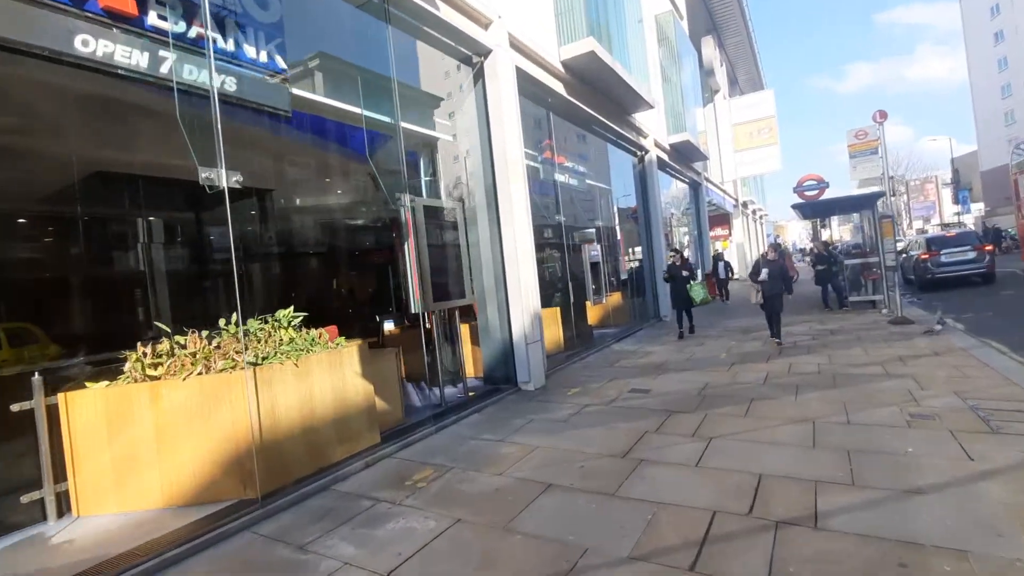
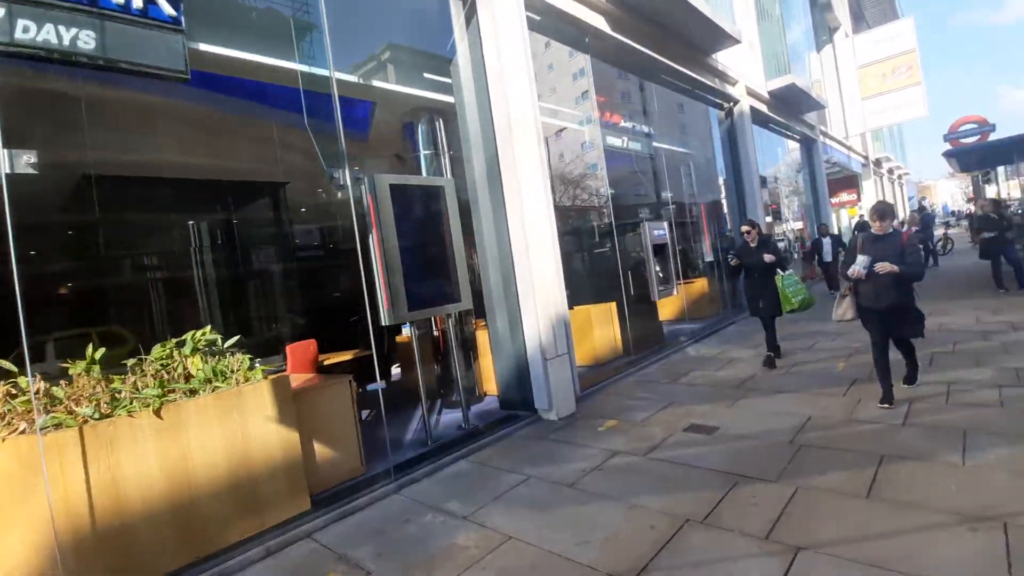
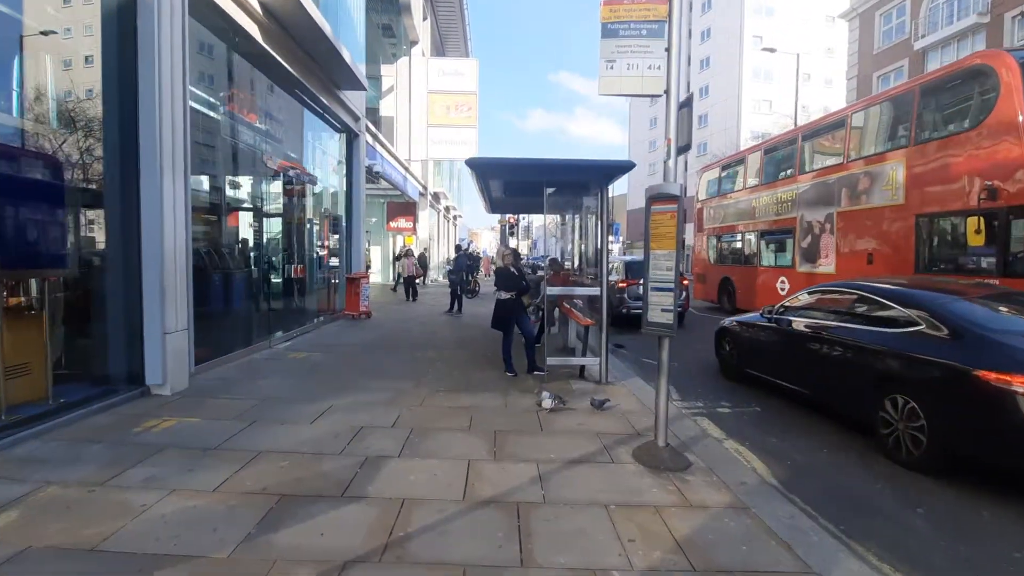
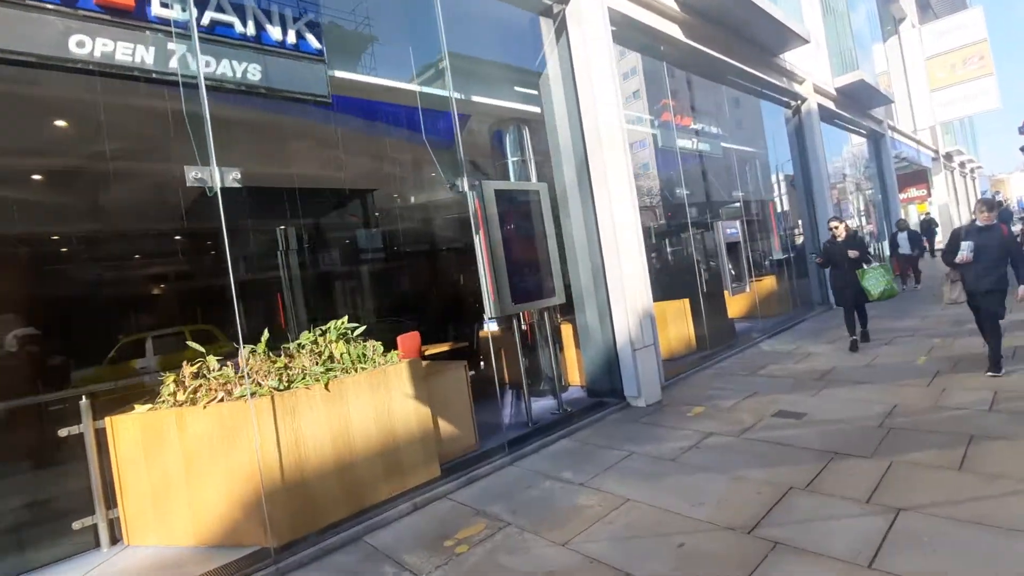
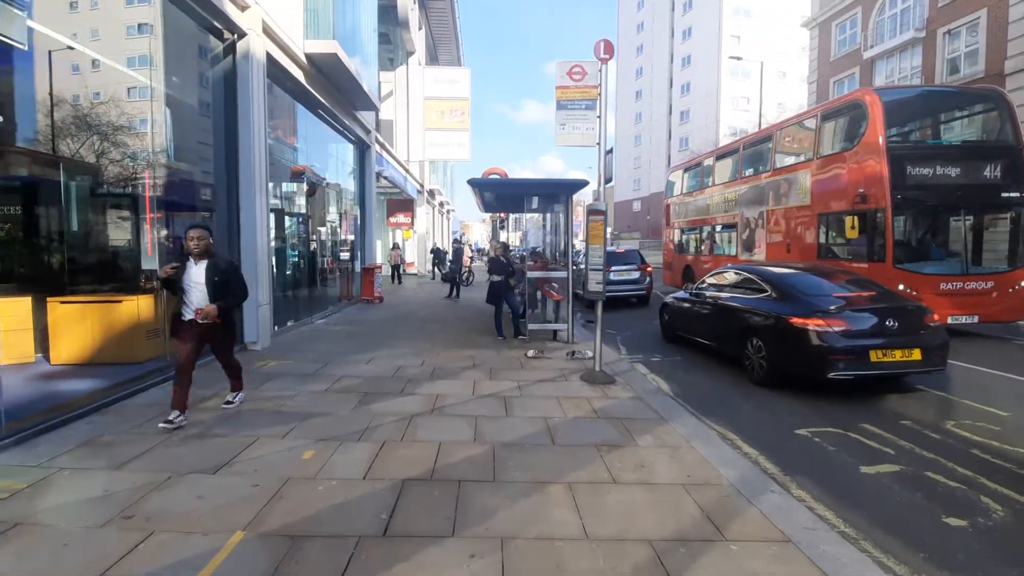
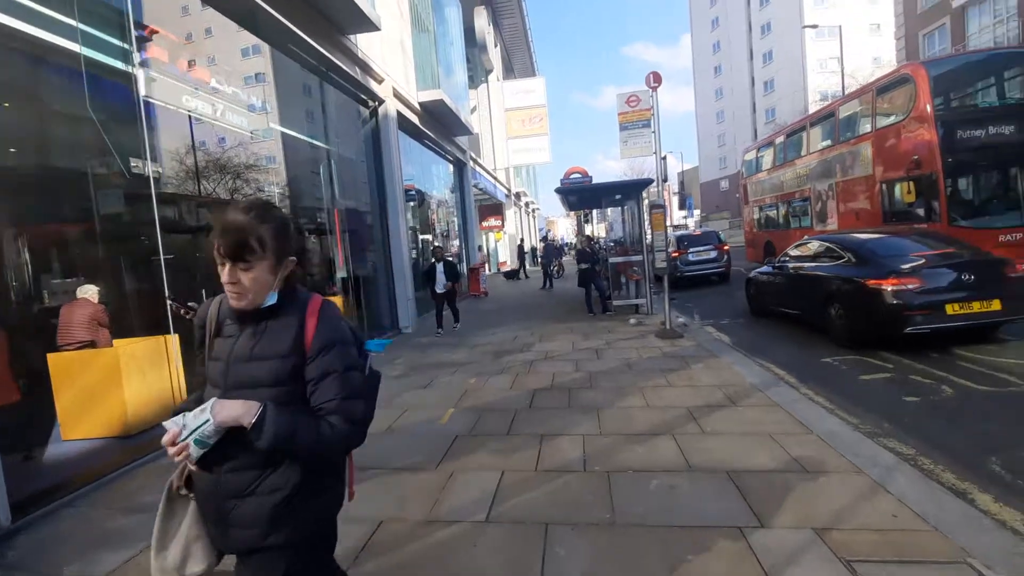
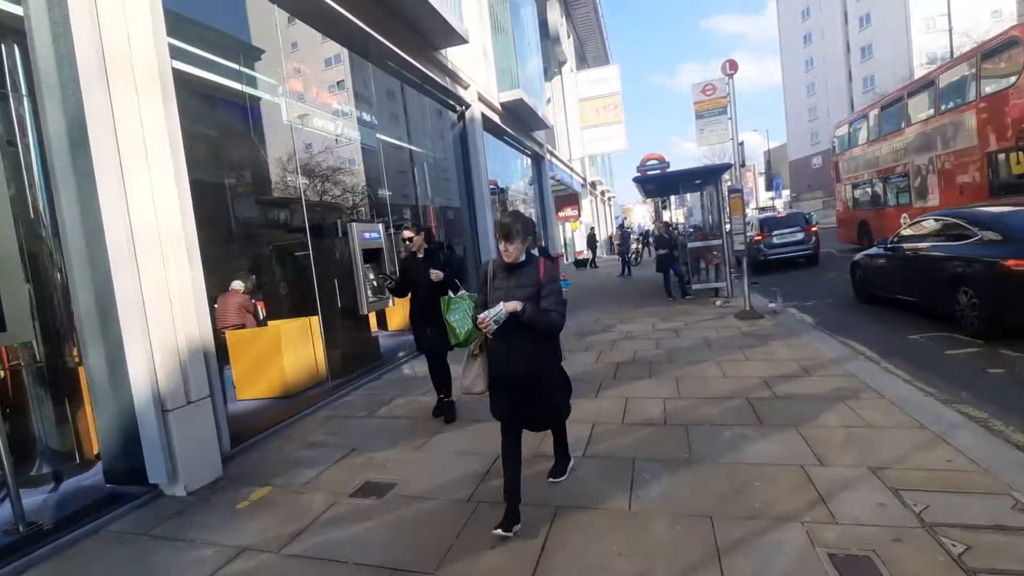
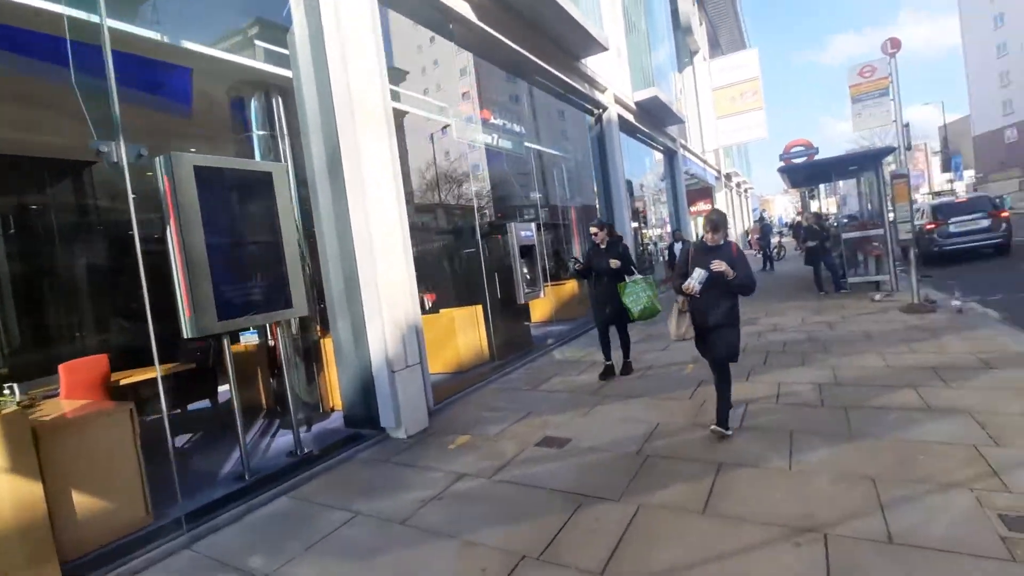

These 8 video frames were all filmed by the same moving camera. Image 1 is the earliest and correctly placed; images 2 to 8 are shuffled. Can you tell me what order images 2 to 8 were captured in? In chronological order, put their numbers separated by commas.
4, 2, 8, 7, 6, 5, 3
